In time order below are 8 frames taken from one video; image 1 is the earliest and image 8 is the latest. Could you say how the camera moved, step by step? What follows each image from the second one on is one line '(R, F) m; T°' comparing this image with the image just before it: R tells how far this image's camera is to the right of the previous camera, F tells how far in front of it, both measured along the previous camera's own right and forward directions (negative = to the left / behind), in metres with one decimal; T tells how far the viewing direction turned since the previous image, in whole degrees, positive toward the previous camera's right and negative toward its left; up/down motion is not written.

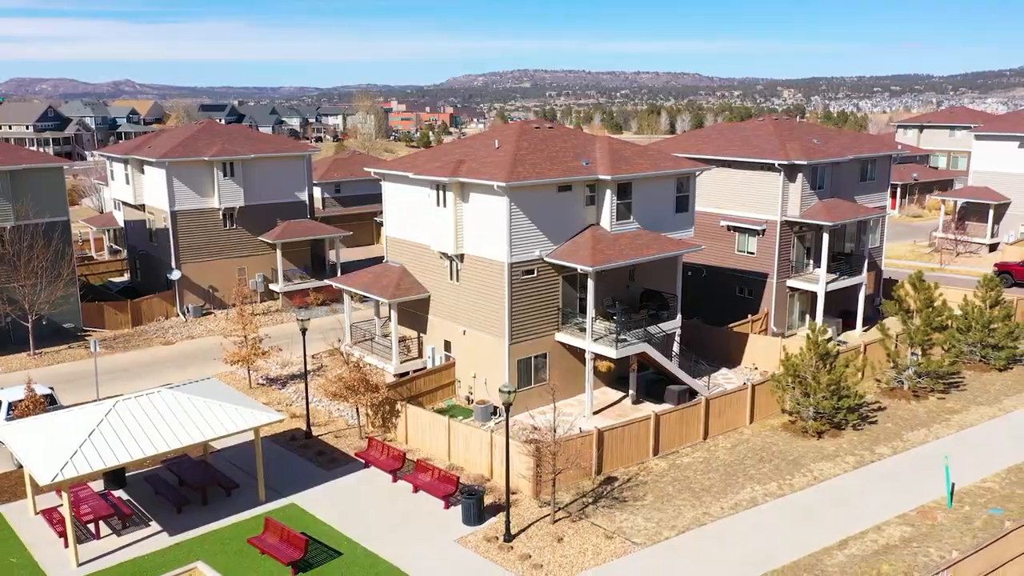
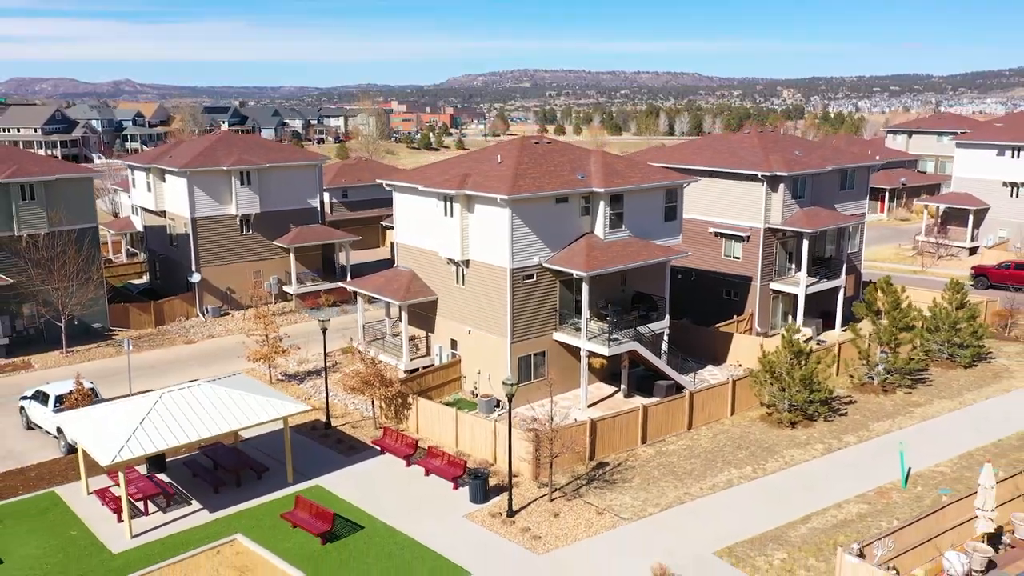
(0.0, -1.3) m; 0°
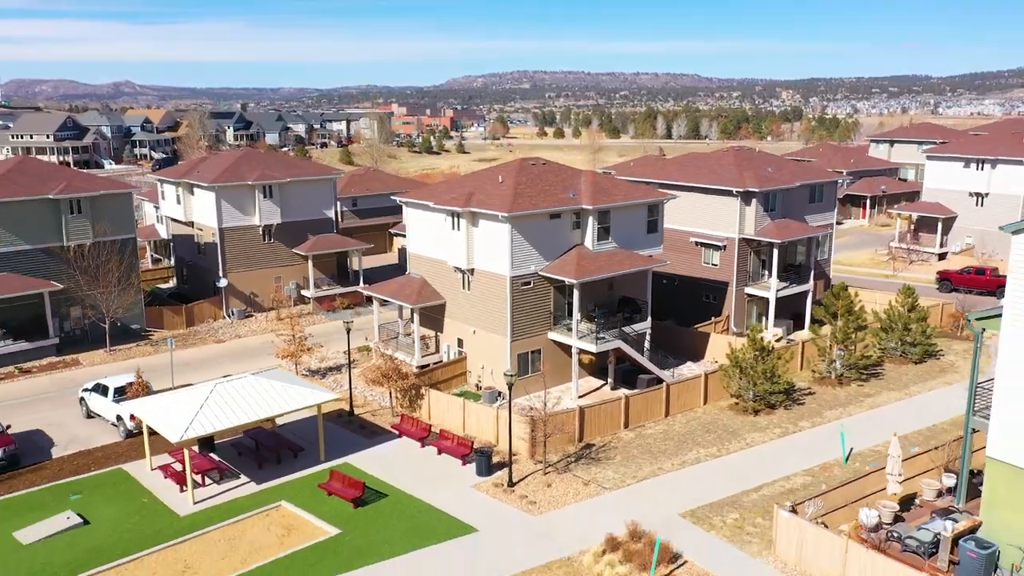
(0.0, -2.2) m; 0°
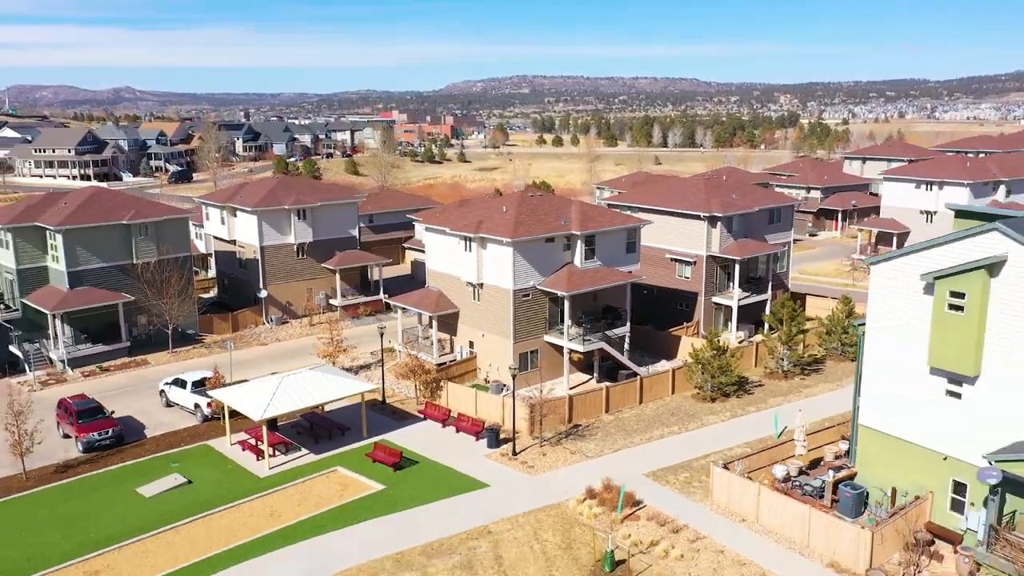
(-0.1, -3.9) m; 0°
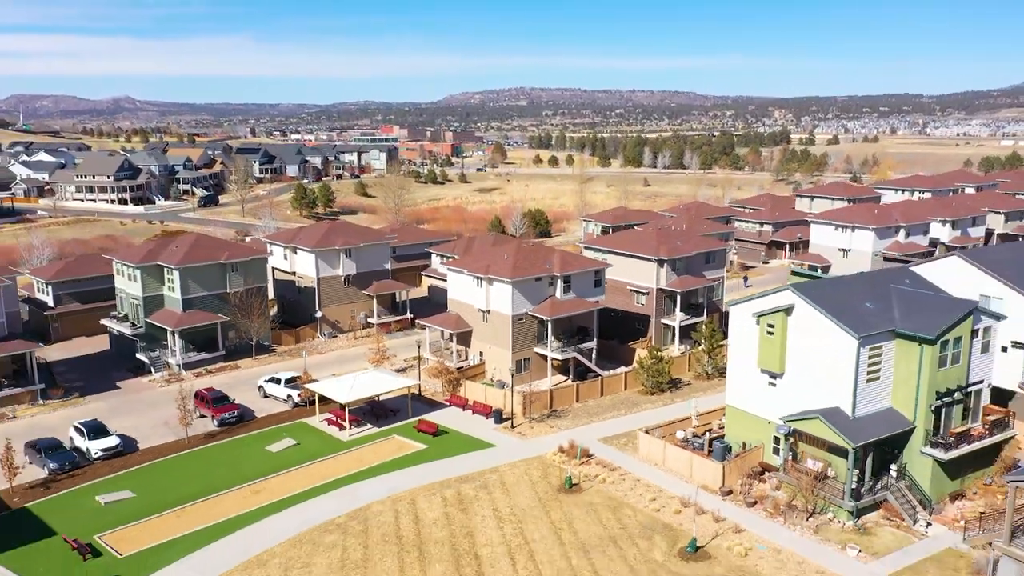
(-0.1, -8.7) m; 0°
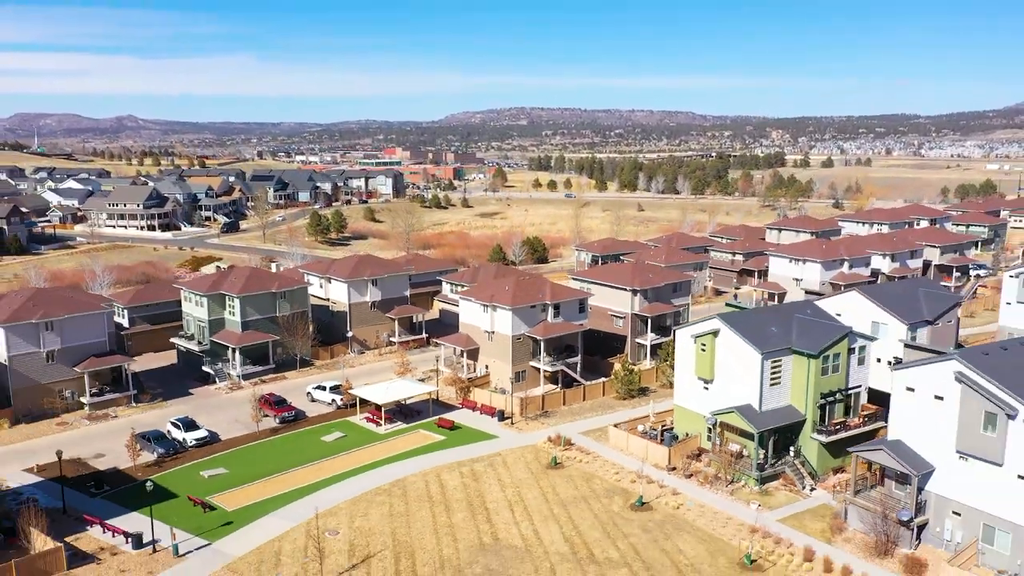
(0.0, -7.3) m; 0°
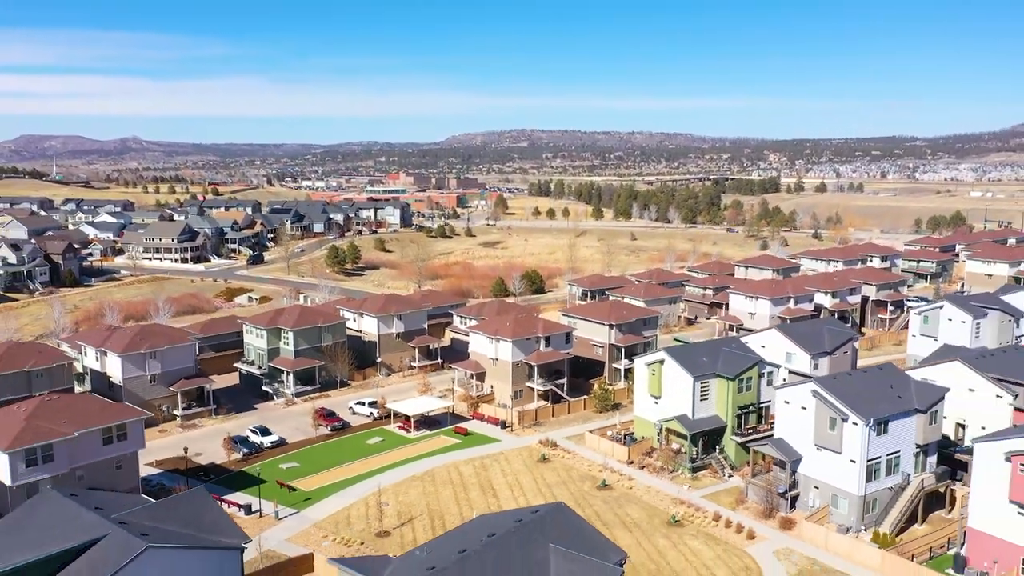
(0.0, -9.9) m; 0°
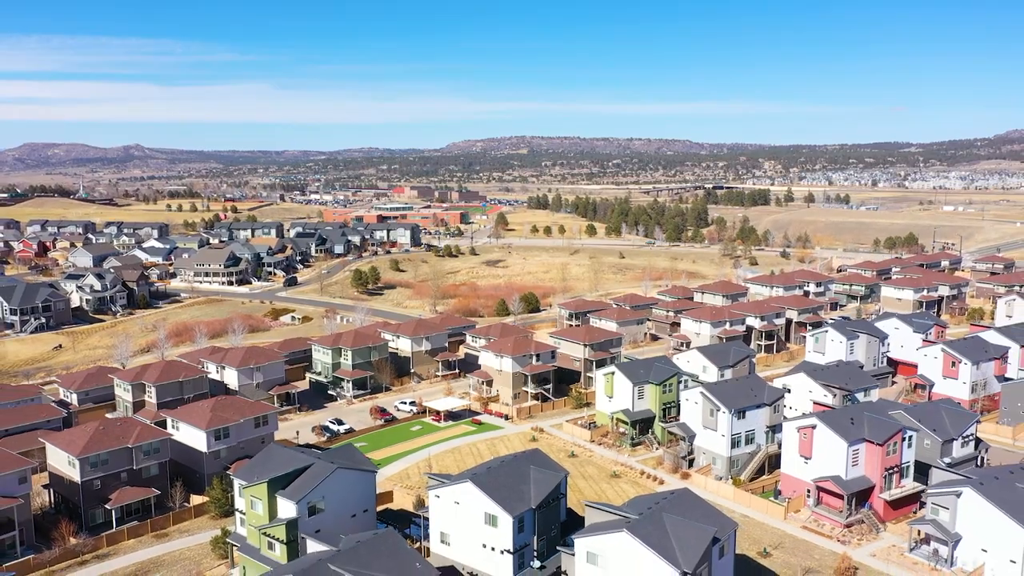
(0.0, -18.0) m; 0°
